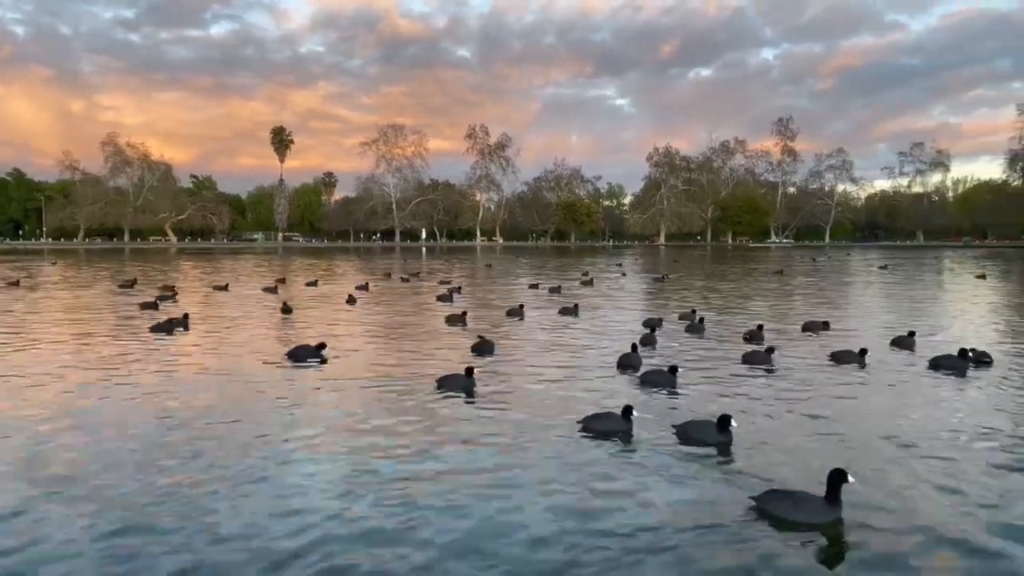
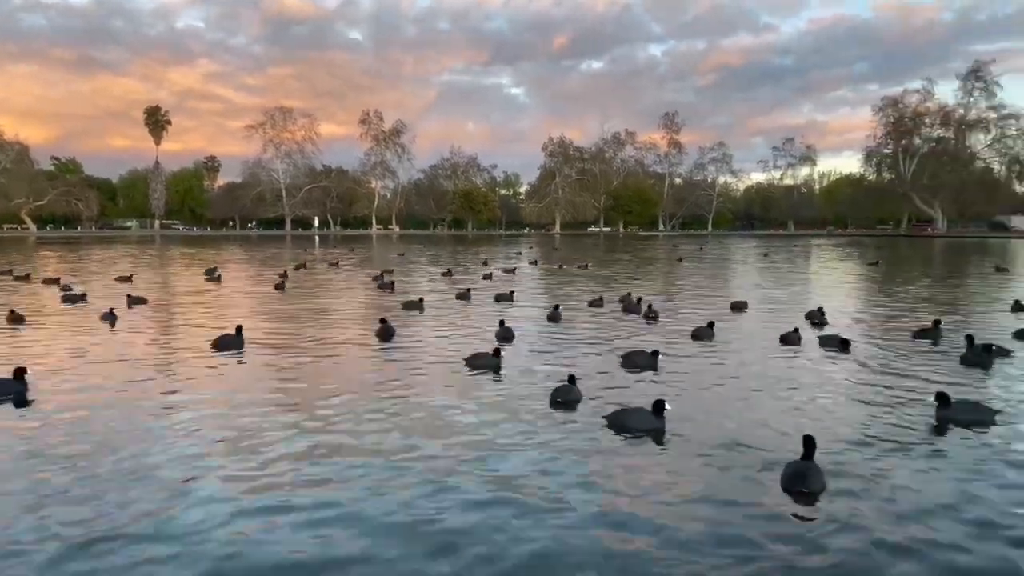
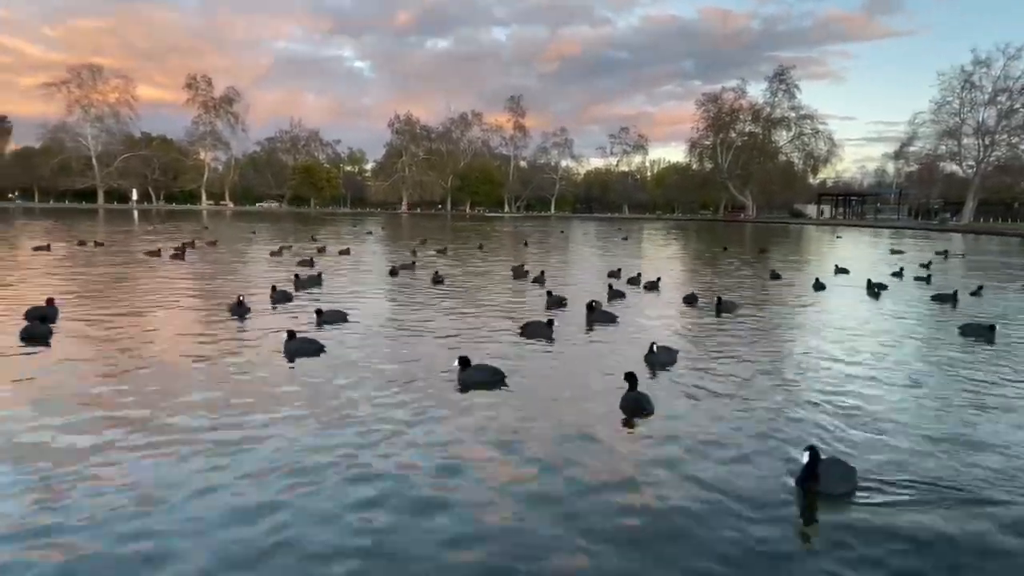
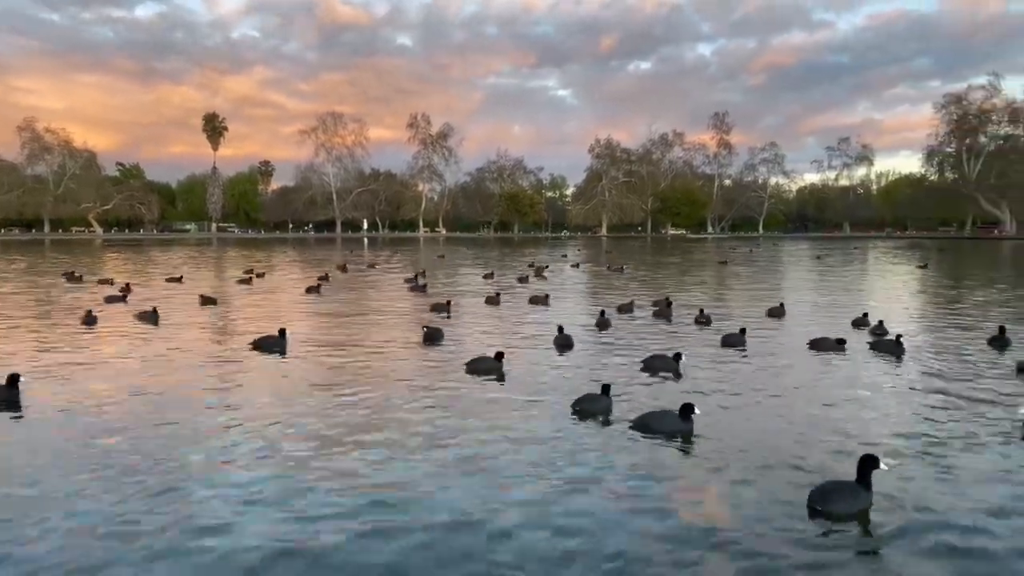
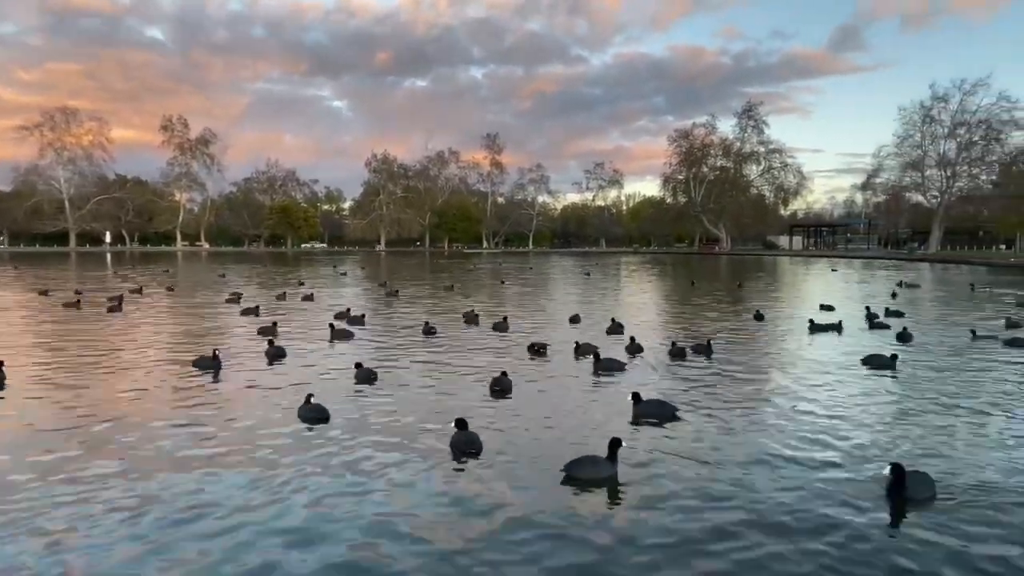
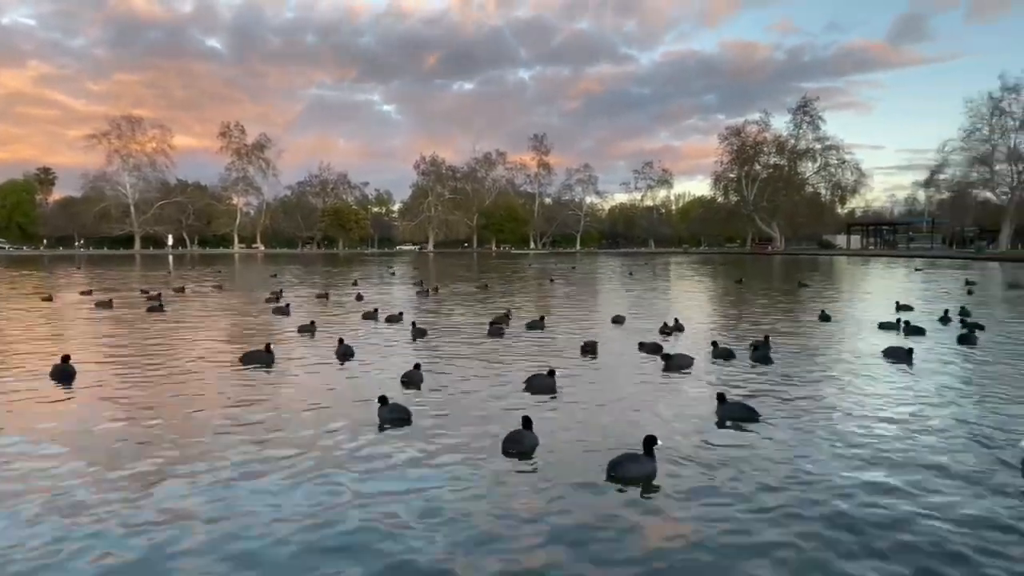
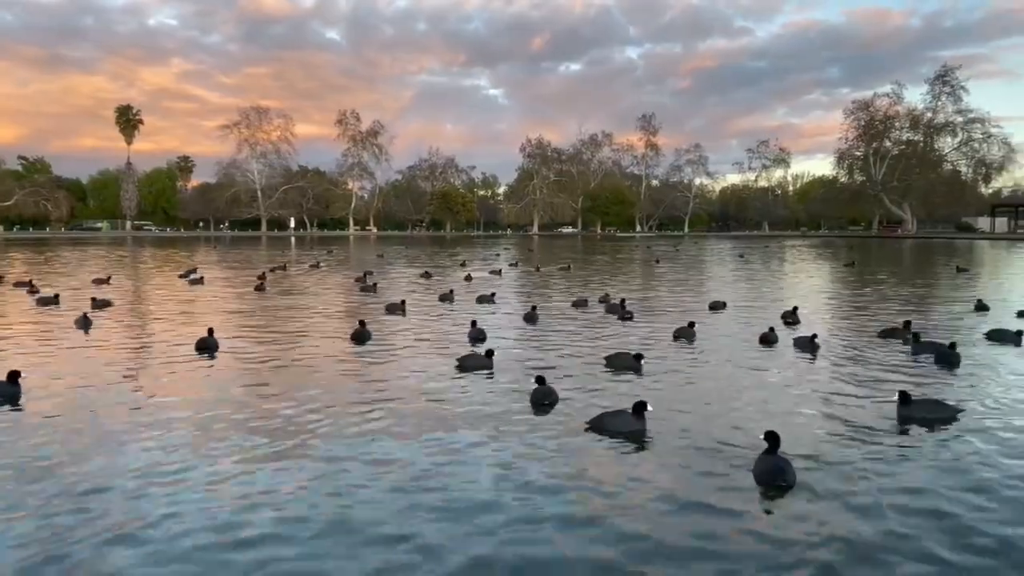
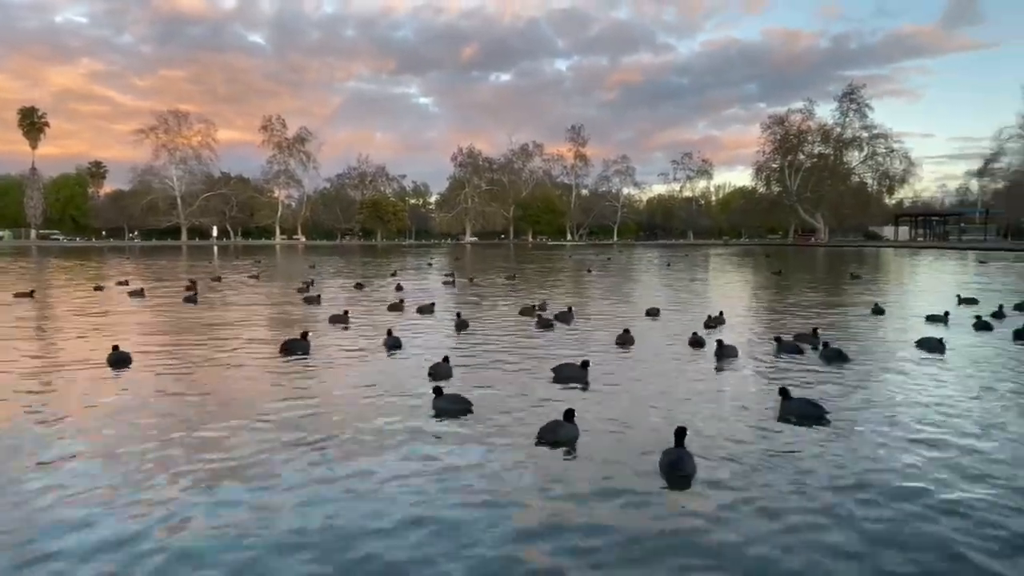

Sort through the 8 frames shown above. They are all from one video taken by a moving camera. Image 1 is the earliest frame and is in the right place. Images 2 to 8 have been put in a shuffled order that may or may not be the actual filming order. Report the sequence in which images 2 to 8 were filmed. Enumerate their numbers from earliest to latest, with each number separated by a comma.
4, 2, 7, 8, 6, 5, 3
